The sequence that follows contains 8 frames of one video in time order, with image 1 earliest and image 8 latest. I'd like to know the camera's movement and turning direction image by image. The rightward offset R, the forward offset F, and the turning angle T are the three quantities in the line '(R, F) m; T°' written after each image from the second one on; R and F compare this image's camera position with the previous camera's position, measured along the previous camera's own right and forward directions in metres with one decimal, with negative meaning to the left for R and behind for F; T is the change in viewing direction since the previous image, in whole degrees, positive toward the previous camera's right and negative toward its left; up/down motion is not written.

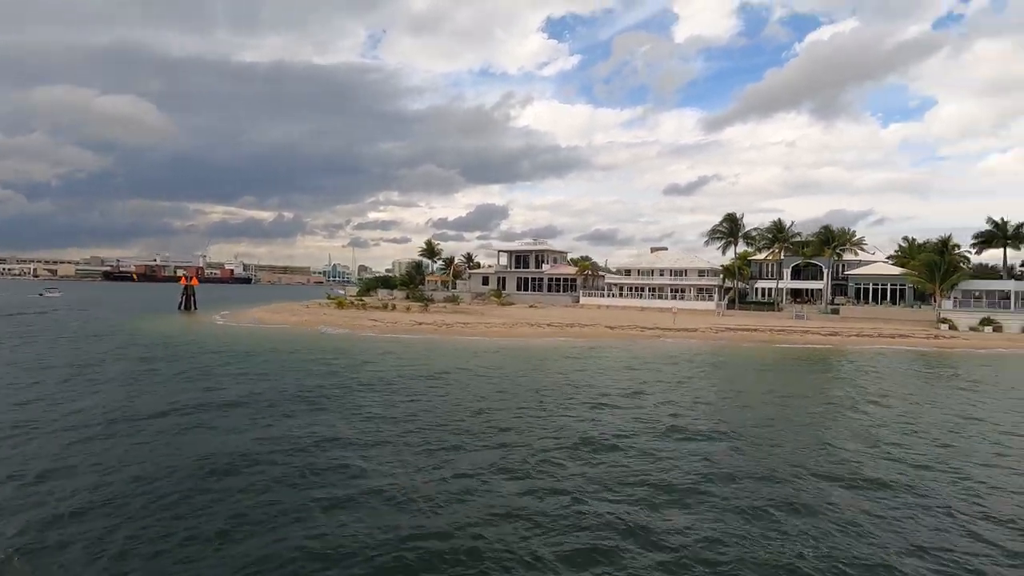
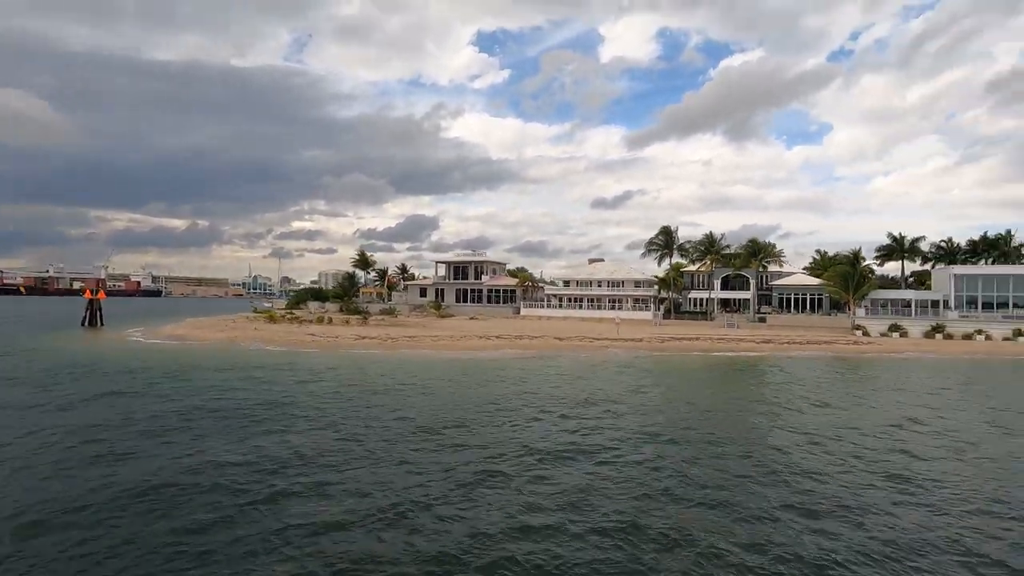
(-0.9, +0.6) m; +7°
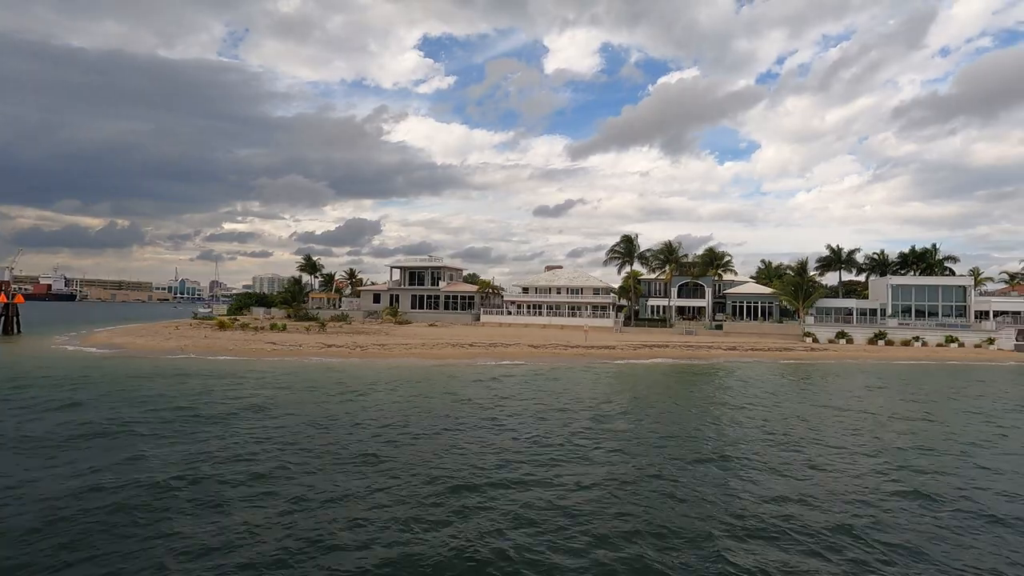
(-1.7, +0.8) m; +6°
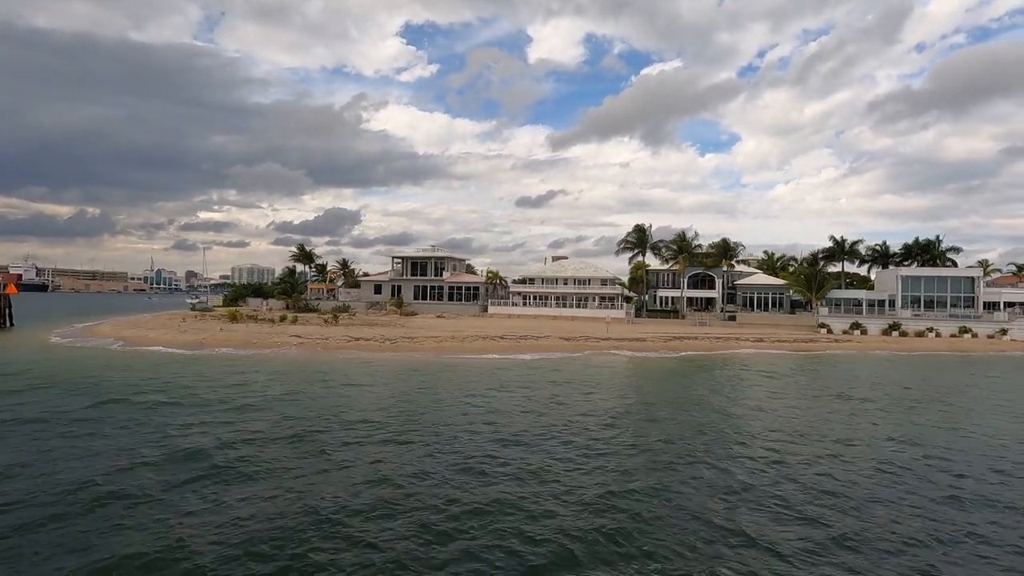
(-2.6, +1.0) m; +2°
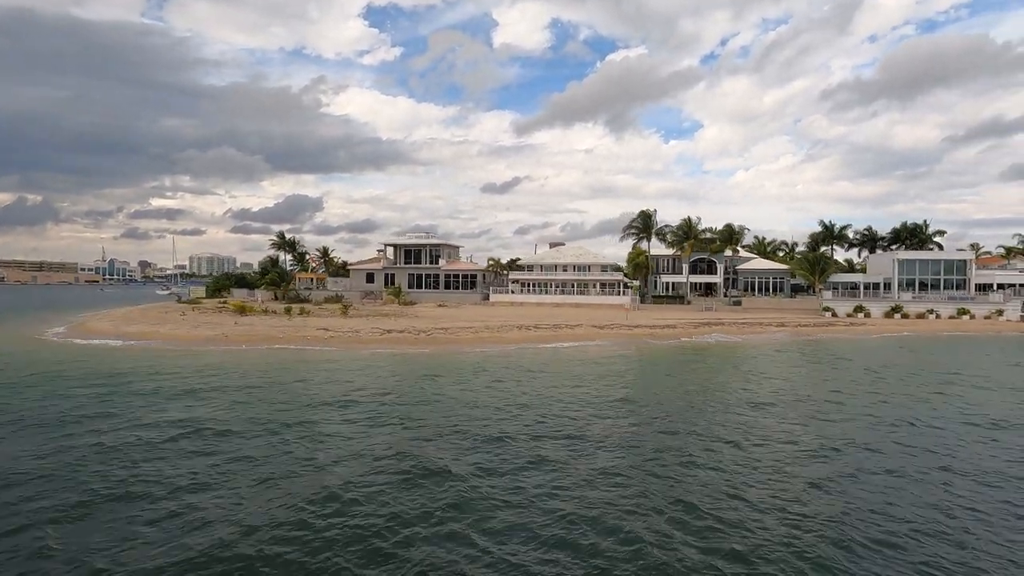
(-3.3, +1.1) m; +3°
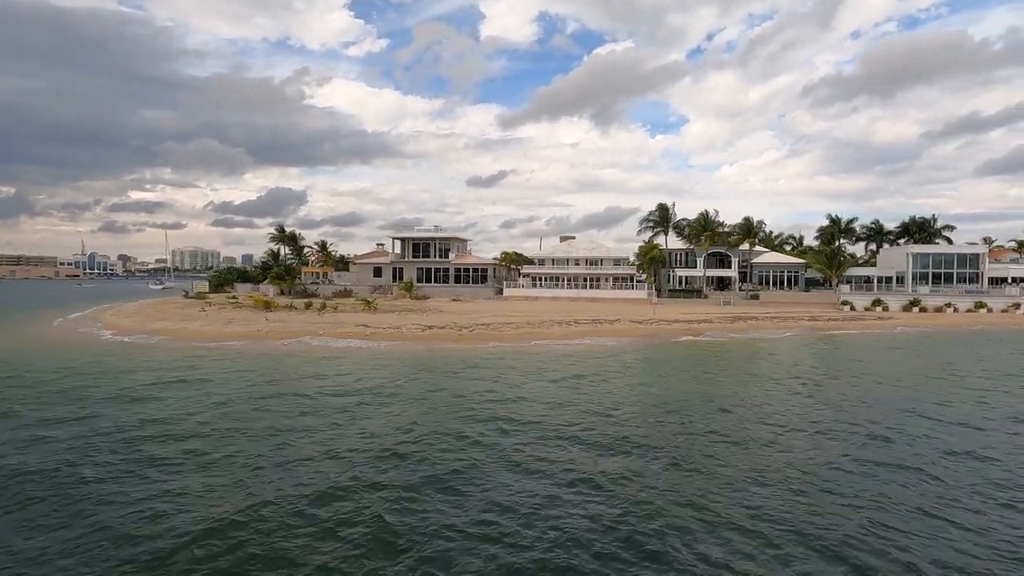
(-2.6, +0.7) m; +1°
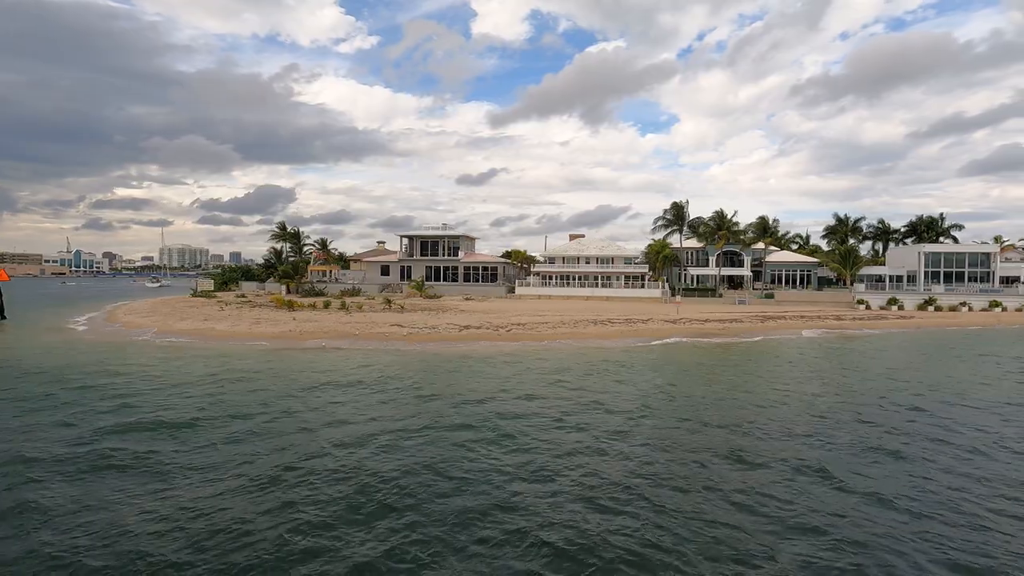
(-2.0, +0.5) m; +1°
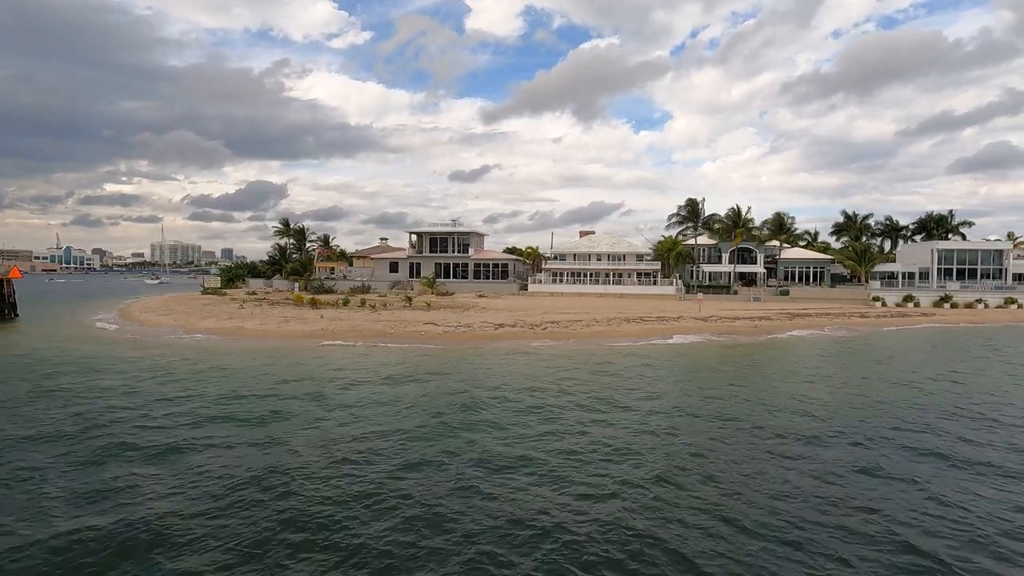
(-1.8, +0.4) m; +1°
